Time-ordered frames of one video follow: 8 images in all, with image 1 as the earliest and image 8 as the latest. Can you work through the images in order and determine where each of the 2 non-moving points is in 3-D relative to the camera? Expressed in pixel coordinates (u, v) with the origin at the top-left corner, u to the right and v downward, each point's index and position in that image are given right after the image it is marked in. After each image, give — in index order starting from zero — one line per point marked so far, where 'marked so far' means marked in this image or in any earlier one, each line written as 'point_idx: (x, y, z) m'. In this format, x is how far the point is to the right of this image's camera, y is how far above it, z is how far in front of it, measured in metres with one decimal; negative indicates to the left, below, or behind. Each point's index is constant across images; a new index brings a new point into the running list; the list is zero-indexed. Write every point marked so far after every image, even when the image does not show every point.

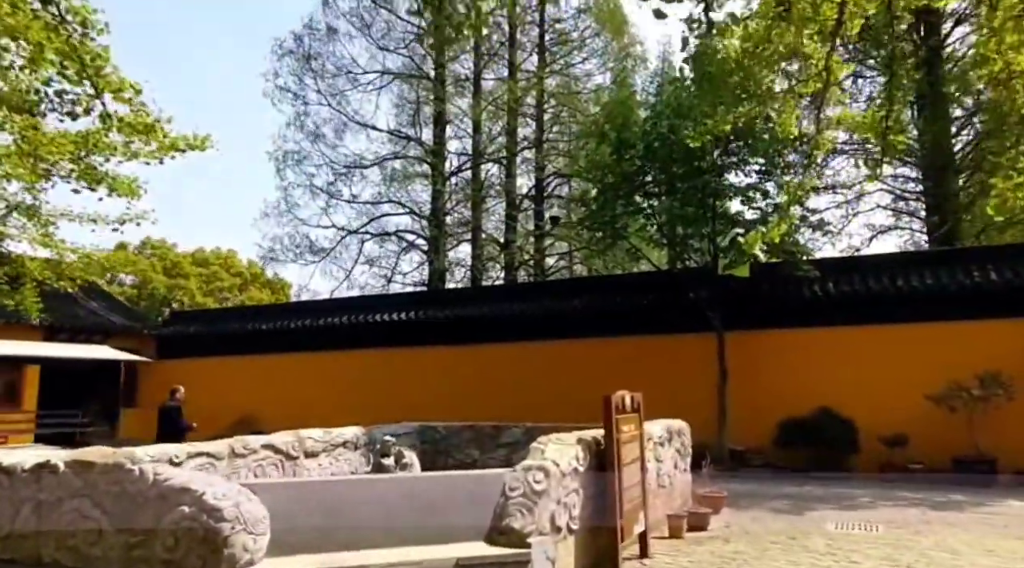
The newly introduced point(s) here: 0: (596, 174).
0: (+1.3, +1.7, +11.7) m
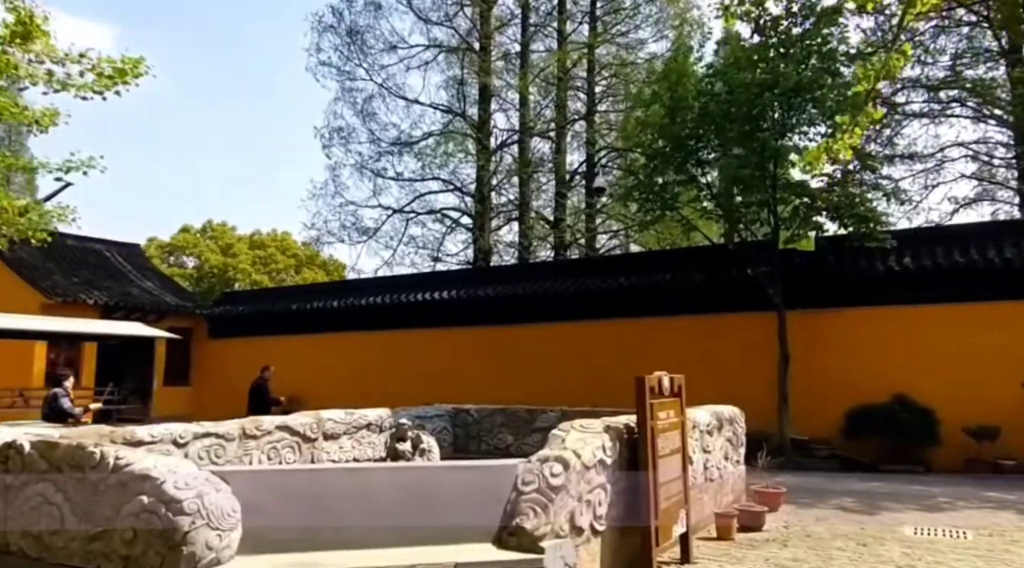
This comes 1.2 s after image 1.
0: (+1.9, +2.0, +10.9) m
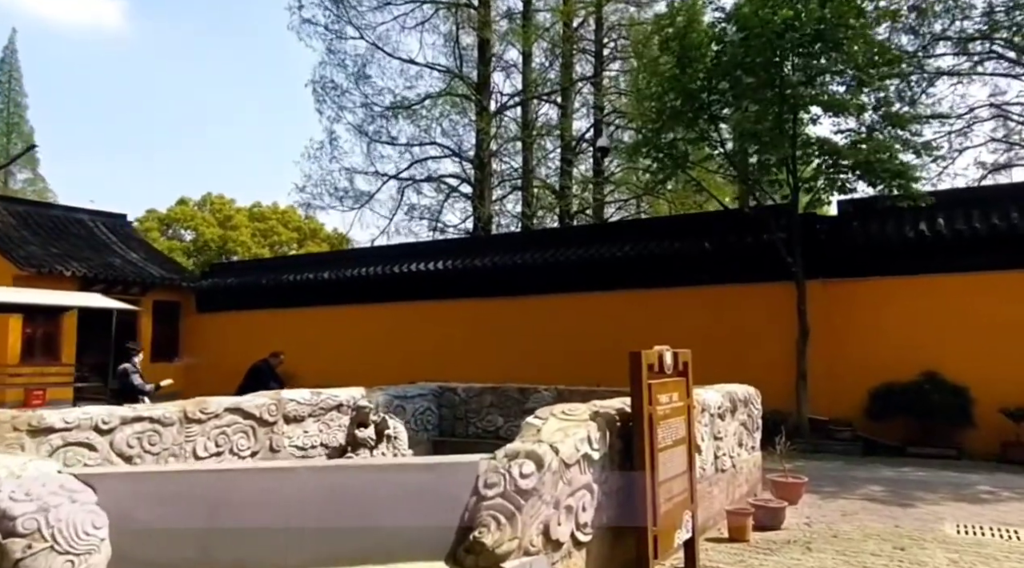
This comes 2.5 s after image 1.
0: (+1.8, +2.4, +10.0) m
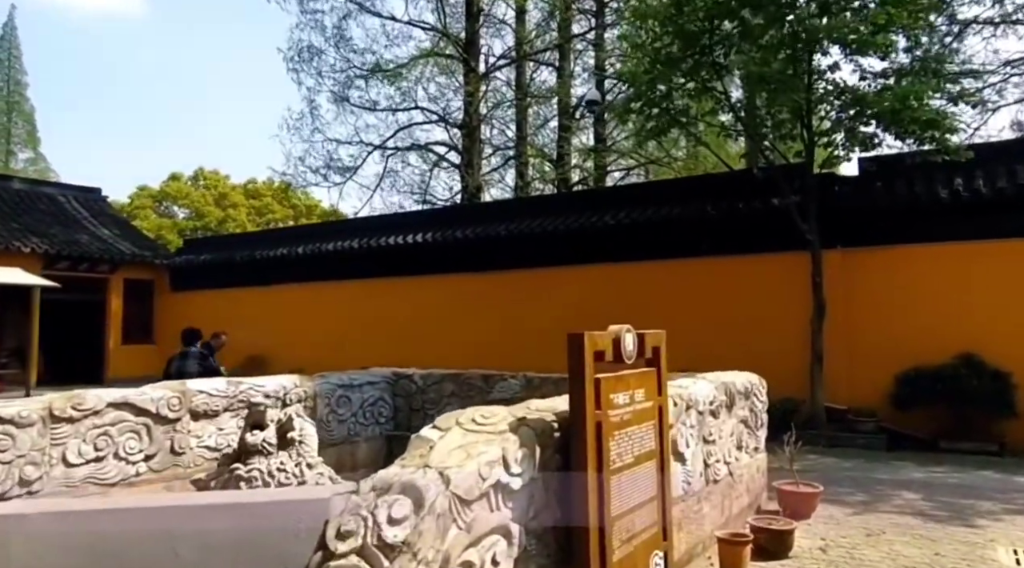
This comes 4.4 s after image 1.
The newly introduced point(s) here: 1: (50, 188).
0: (+1.5, +2.8, +8.8) m
1: (-9.1, +1.9, +15.5) m
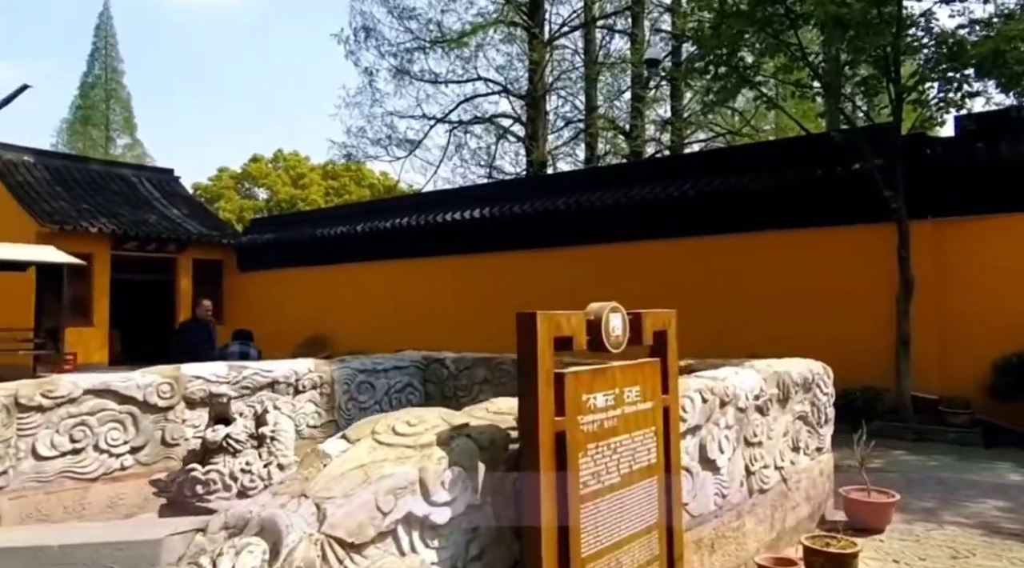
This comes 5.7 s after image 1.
0: (+2.0, +3.0, +7.9) m
1: (-7.7, +2.2, +15.7) m
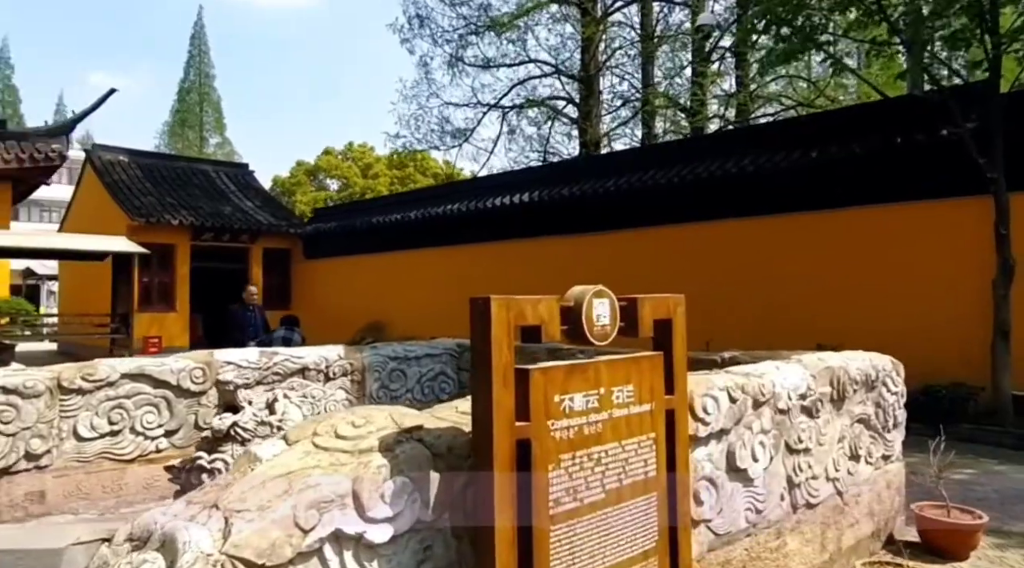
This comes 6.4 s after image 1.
0: (+2.5, +3.1, +7.3) m
1: (-6.4, +2.5, +16.1) m
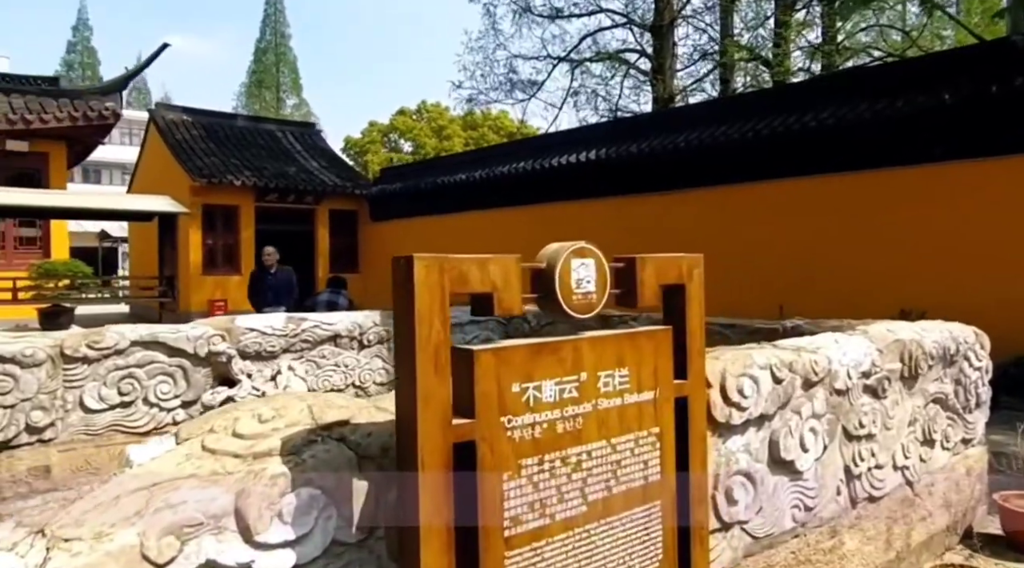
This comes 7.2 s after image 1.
0: (+3.0, +3.5, +6.5) m
1: (-5.1, +3.3, +16.1) m
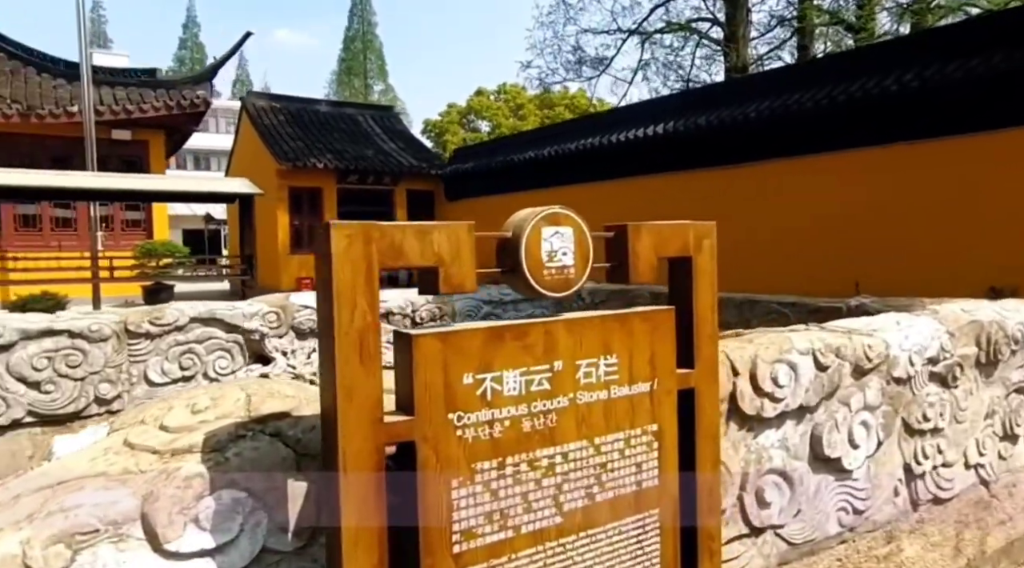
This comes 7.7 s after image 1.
0: (+3.4, +3.7, +5.9) m
1: (-3.6, +3.7, +16.3) m
